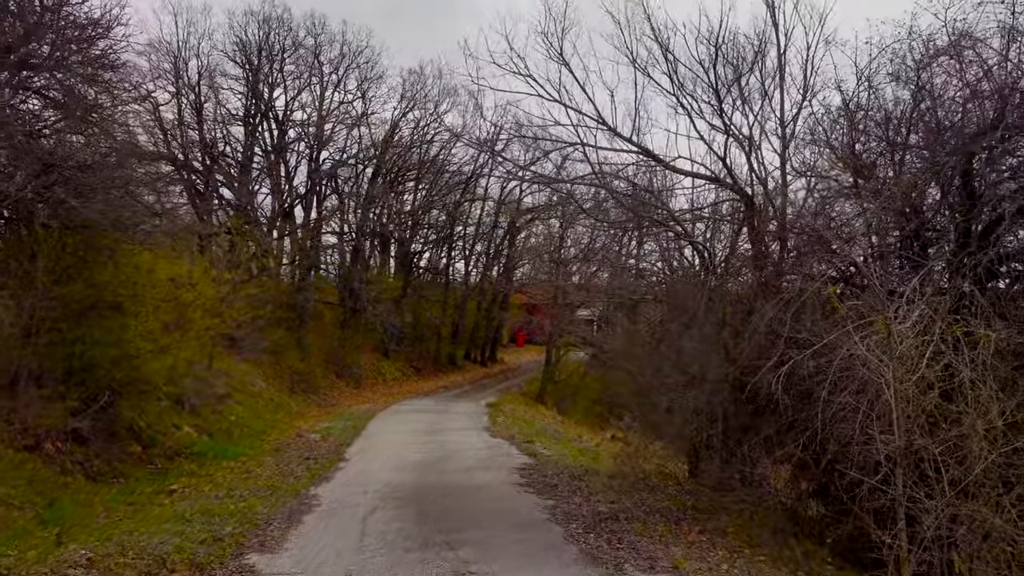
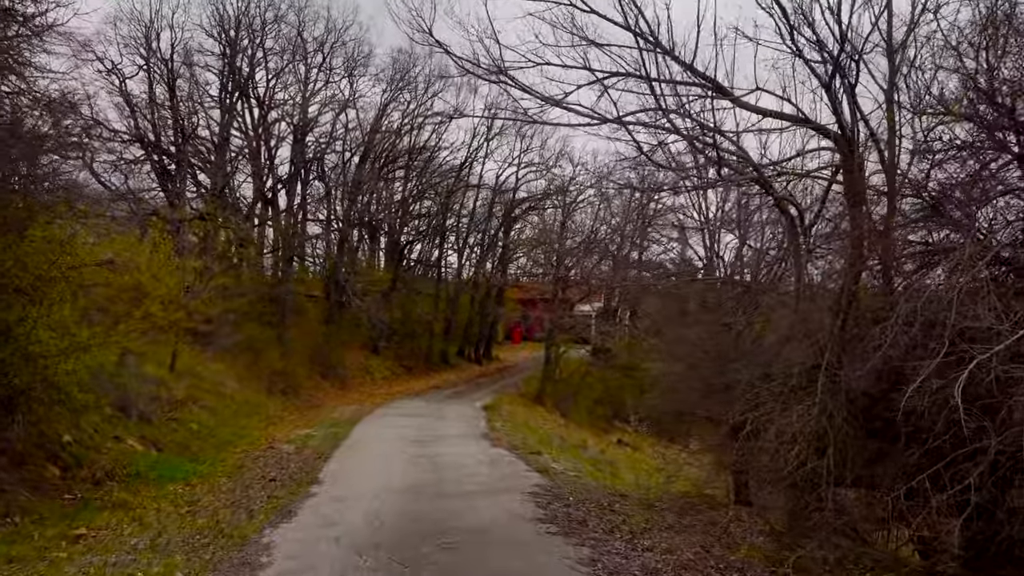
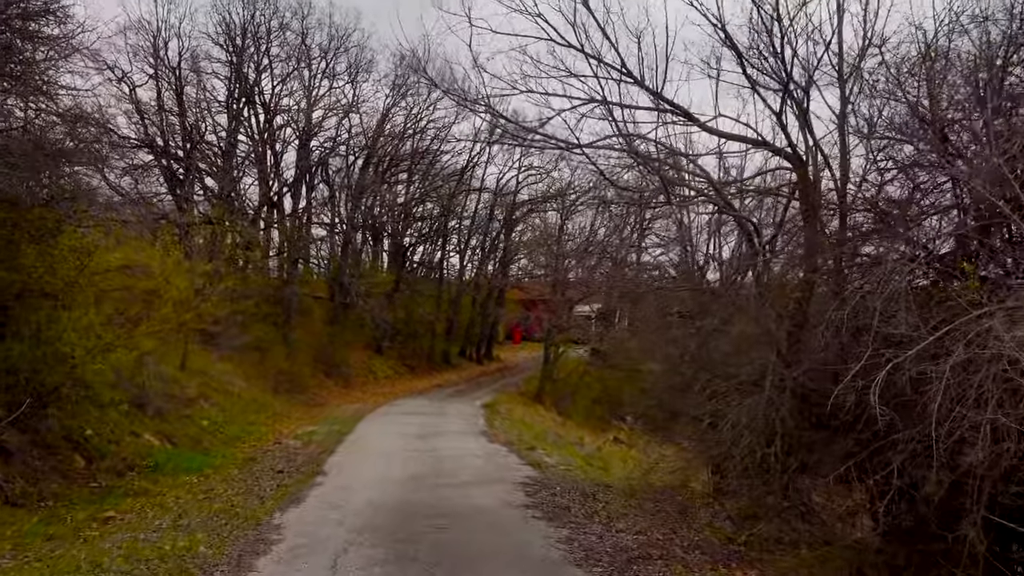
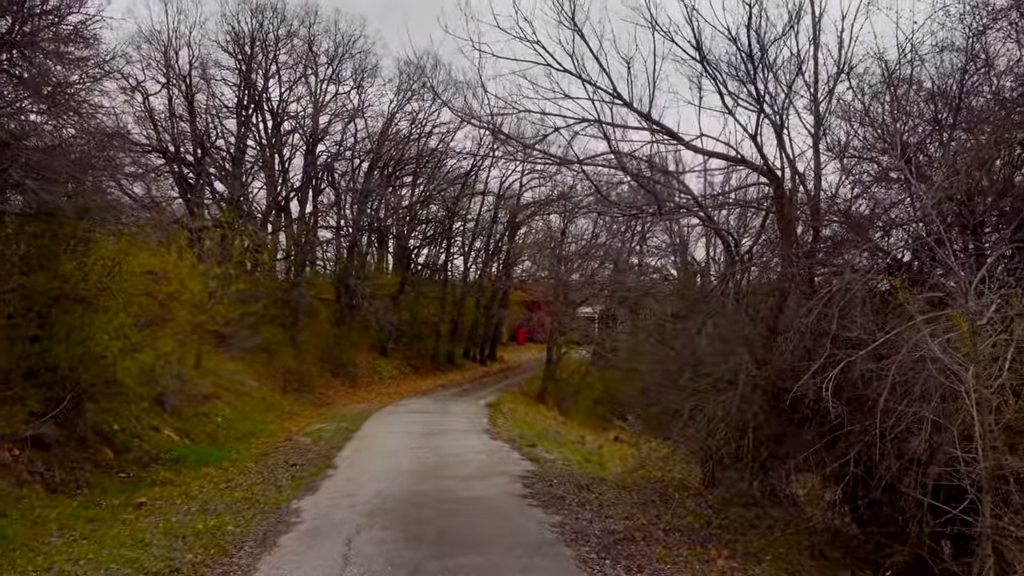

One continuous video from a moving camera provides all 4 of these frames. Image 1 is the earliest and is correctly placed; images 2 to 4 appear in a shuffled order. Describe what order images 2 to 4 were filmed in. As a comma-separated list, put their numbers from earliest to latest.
4, 3, 2
